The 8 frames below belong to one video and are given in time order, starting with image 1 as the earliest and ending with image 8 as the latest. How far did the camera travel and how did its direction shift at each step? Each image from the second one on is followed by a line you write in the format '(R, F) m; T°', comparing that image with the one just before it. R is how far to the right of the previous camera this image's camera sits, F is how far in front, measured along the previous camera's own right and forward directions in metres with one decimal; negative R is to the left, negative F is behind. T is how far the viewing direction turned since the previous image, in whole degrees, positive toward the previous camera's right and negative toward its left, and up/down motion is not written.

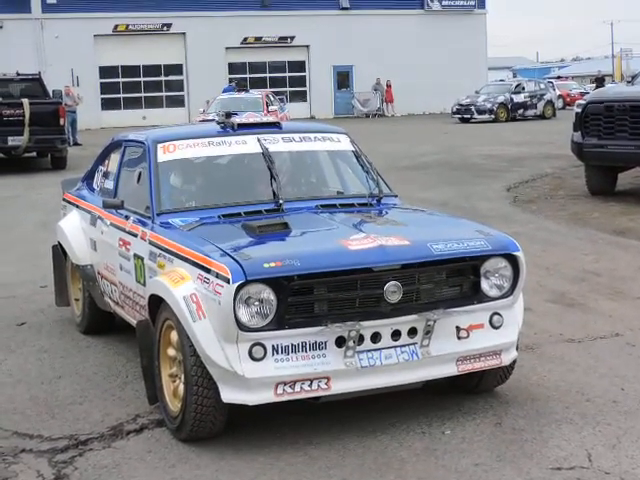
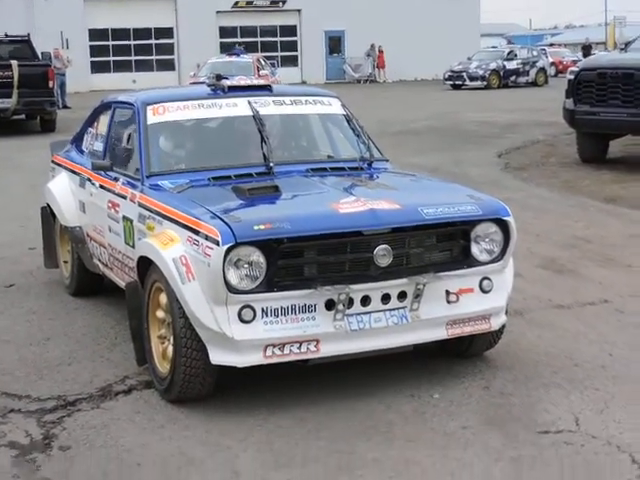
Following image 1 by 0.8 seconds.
(0.0, 0.0) m; +1°
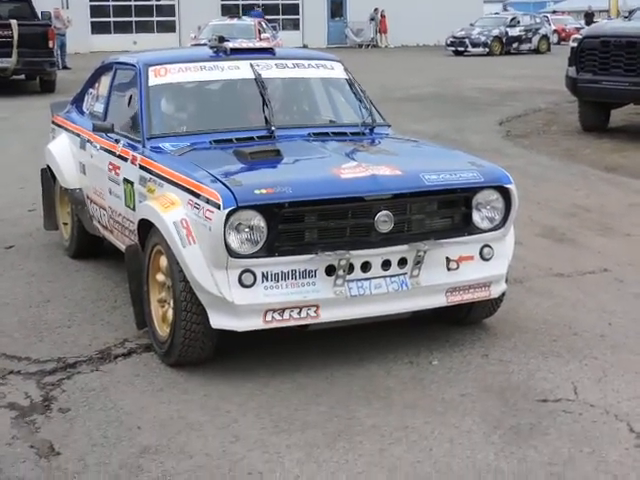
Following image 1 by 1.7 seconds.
(0.0, 0.0) m; 0°
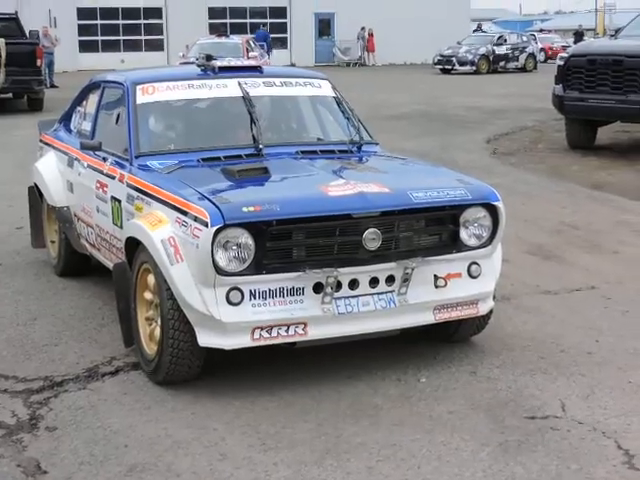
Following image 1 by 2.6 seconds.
(0.0, 0.0) m; +1°
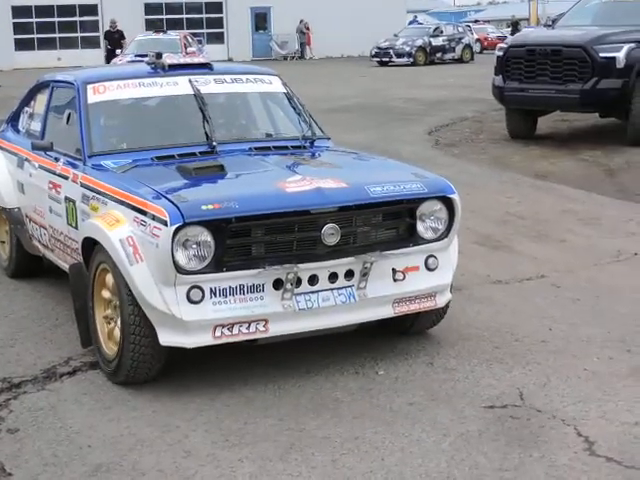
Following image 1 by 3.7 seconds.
(-0.1, 0.0) m; +3°
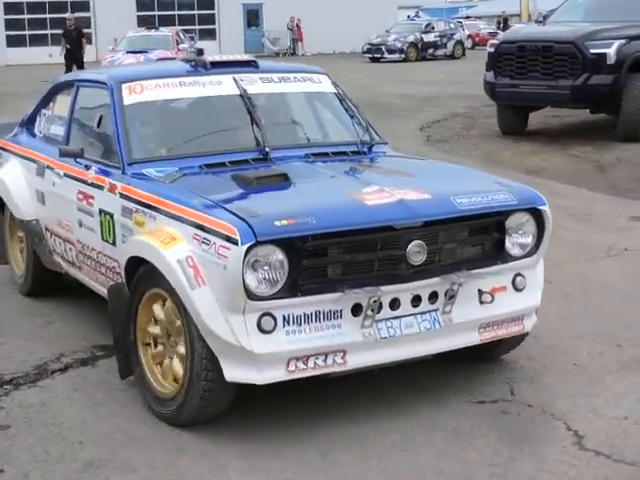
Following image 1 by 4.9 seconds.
(-0.4, +0.6) m; +1°
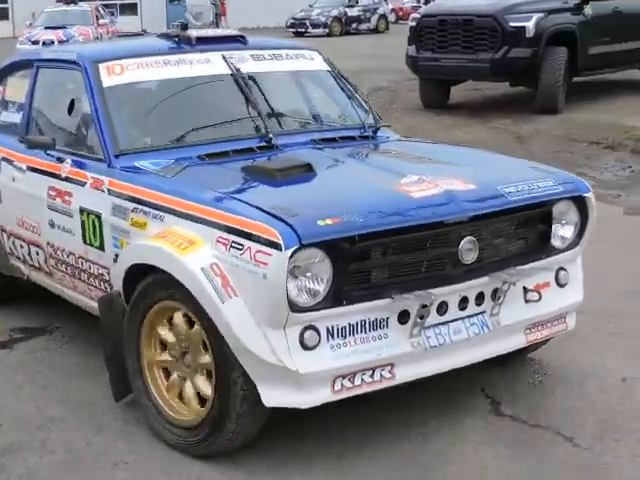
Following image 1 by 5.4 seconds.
(-0.4, +0.5) m; +5°
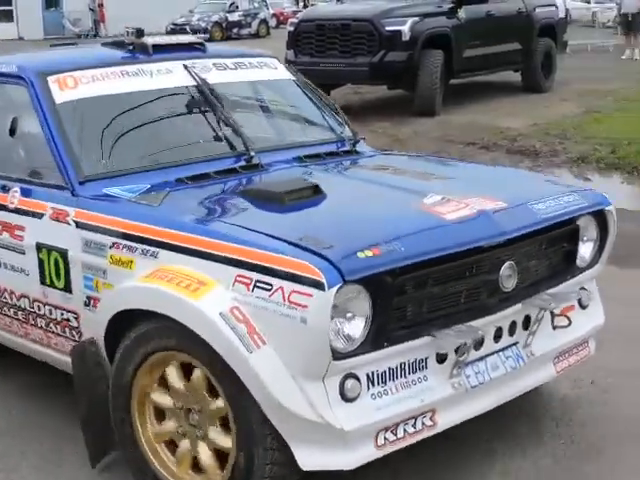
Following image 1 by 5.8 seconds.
(-0.5, +0.5) m; +7°
